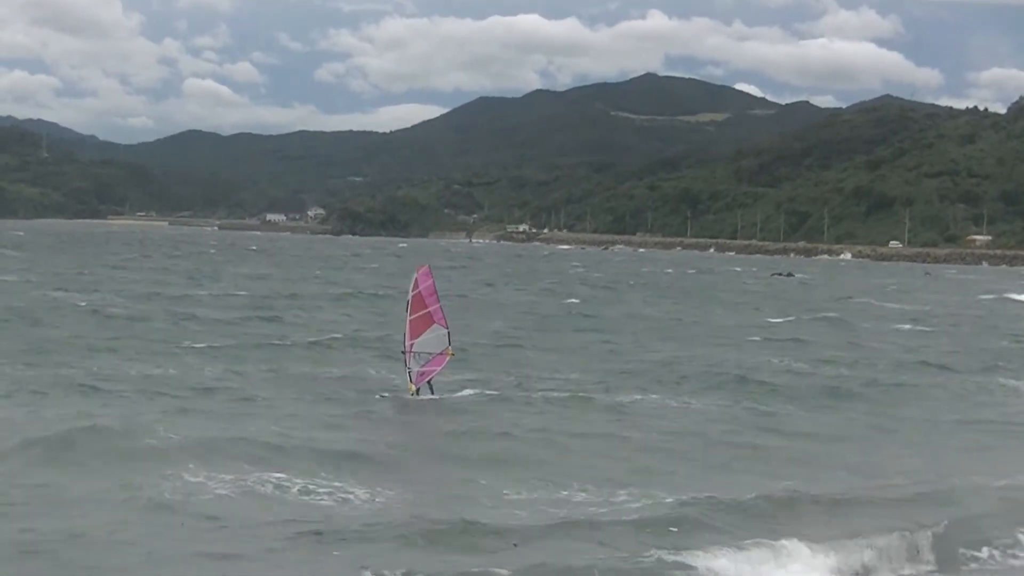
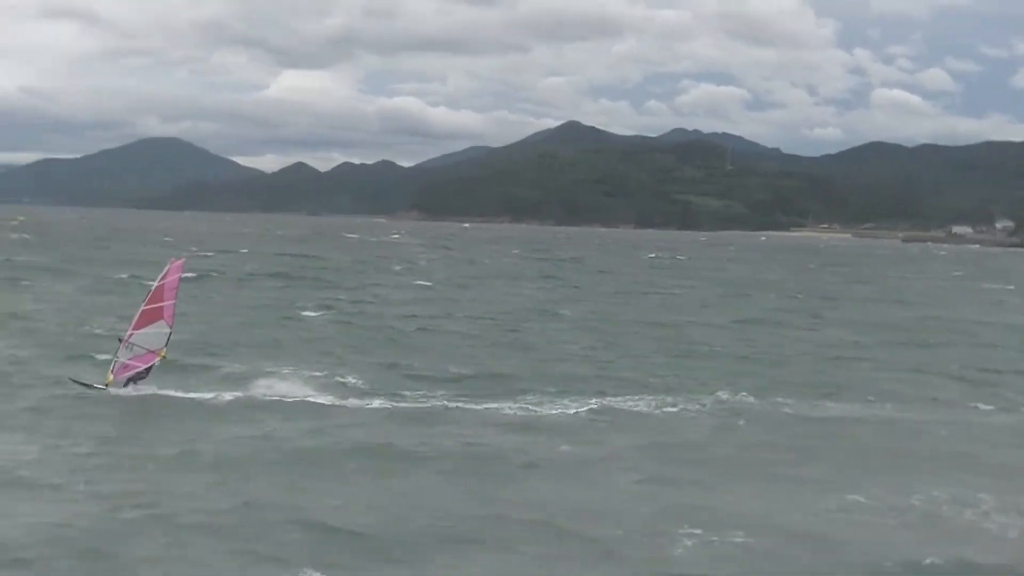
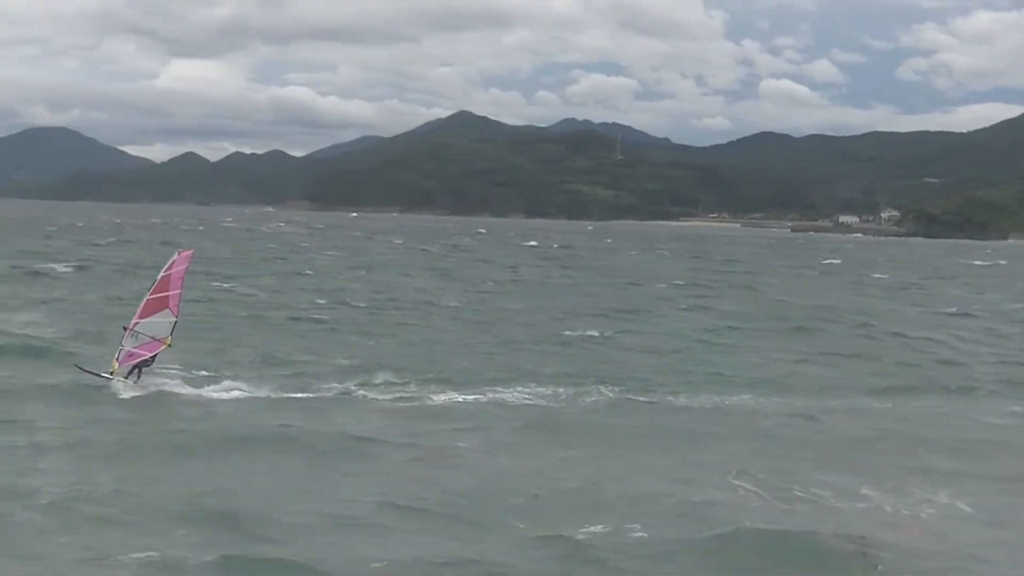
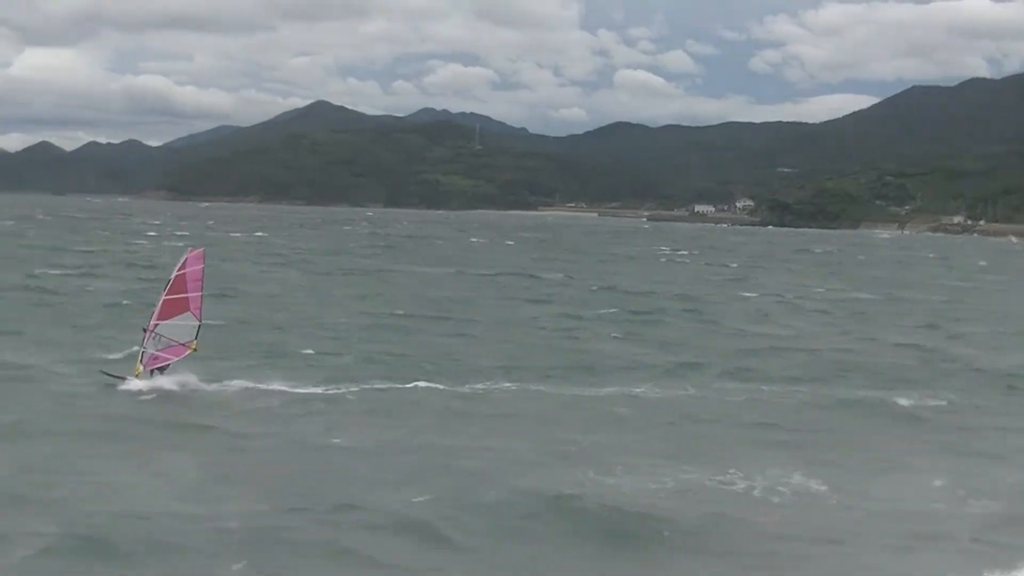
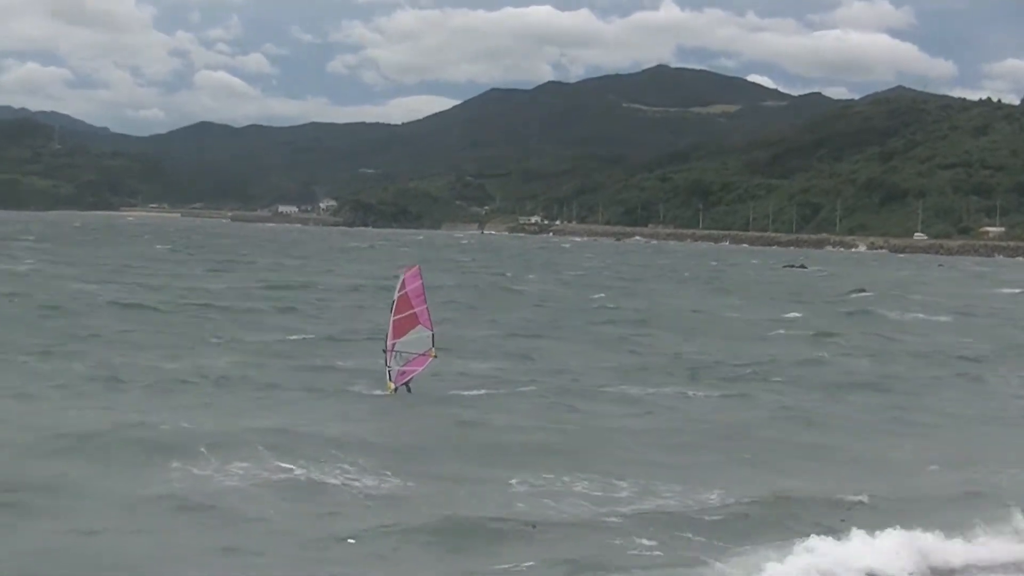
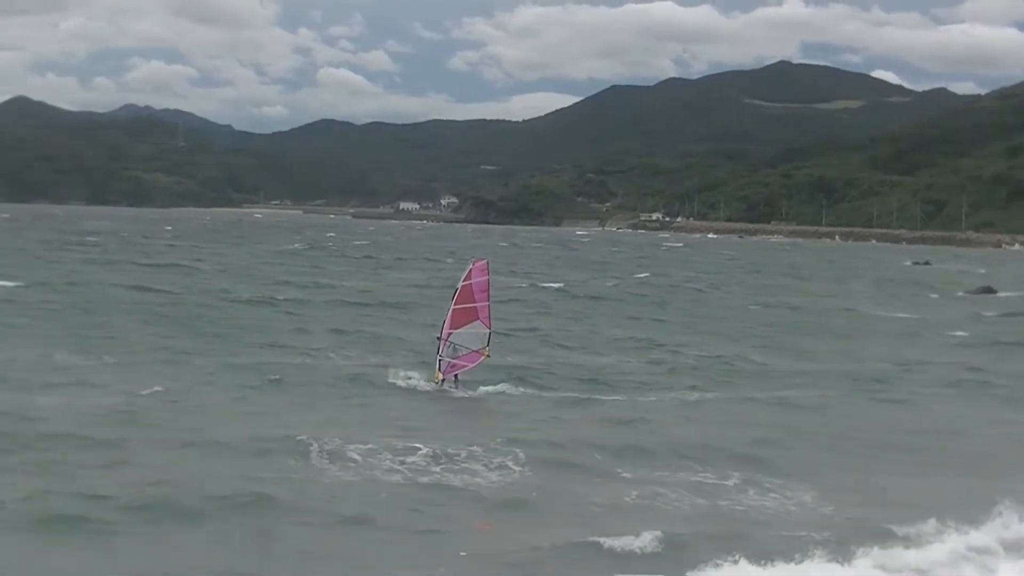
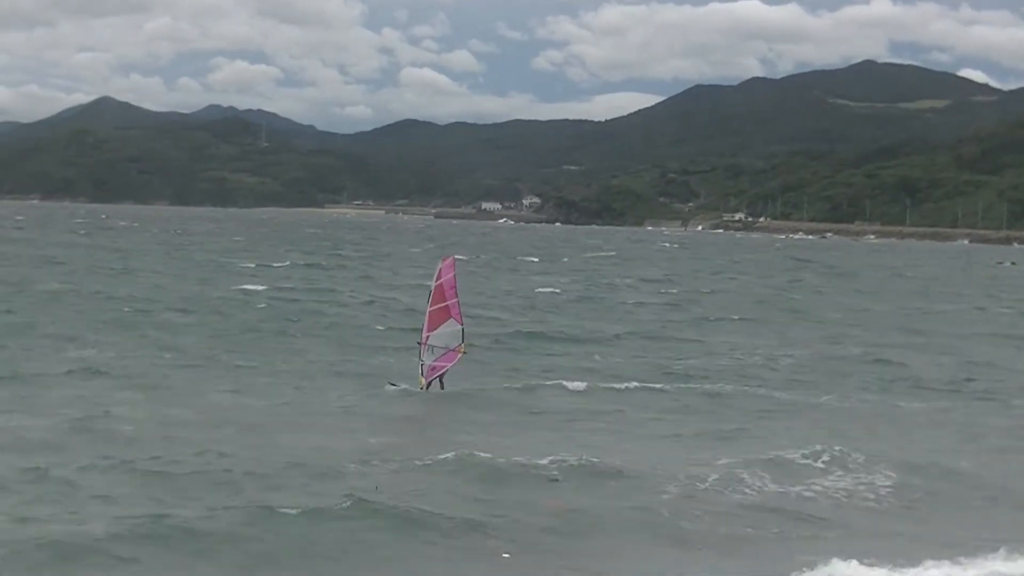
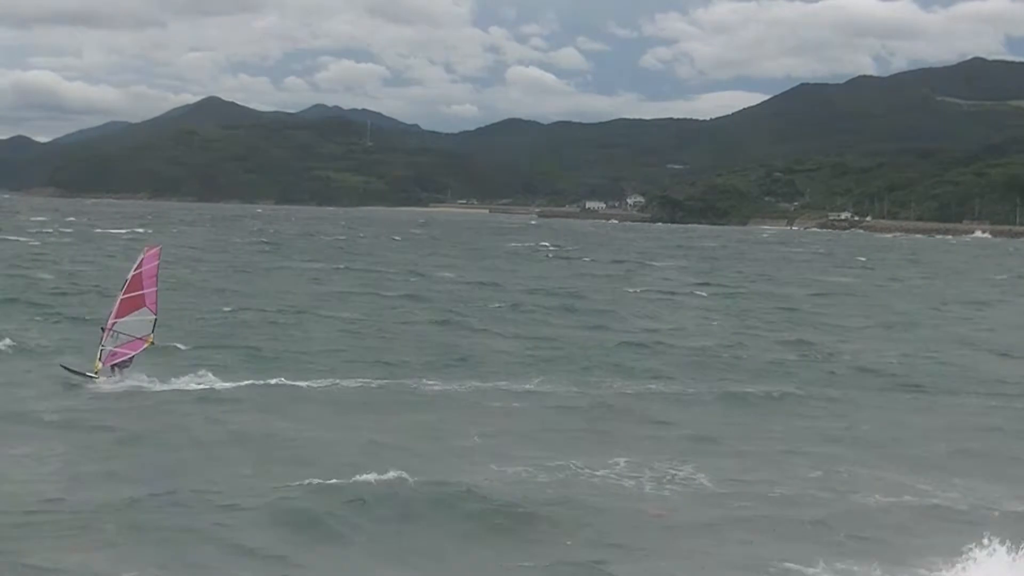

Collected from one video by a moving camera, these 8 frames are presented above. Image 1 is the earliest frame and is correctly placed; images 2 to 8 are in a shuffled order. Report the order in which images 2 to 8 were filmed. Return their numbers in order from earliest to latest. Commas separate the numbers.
5, 6, 7, 8, 4, 3, 2
